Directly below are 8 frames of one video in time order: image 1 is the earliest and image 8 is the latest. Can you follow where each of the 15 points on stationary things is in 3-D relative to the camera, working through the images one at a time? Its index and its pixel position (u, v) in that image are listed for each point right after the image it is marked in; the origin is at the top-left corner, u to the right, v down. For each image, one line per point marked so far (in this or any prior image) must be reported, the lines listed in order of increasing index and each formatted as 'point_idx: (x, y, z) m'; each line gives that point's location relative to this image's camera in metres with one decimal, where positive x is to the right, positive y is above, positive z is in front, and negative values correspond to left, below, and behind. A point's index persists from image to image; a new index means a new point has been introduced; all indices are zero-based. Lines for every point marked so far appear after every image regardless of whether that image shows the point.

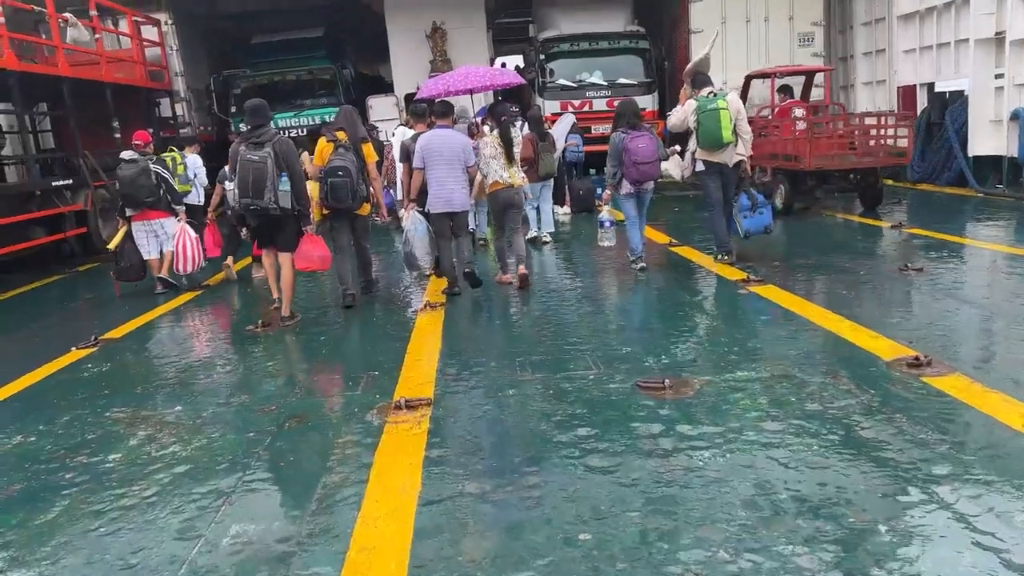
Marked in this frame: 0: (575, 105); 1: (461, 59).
0: (+1.0, +2.8, +12.6) m
1: (-0.8, +3.7, +13.2) m
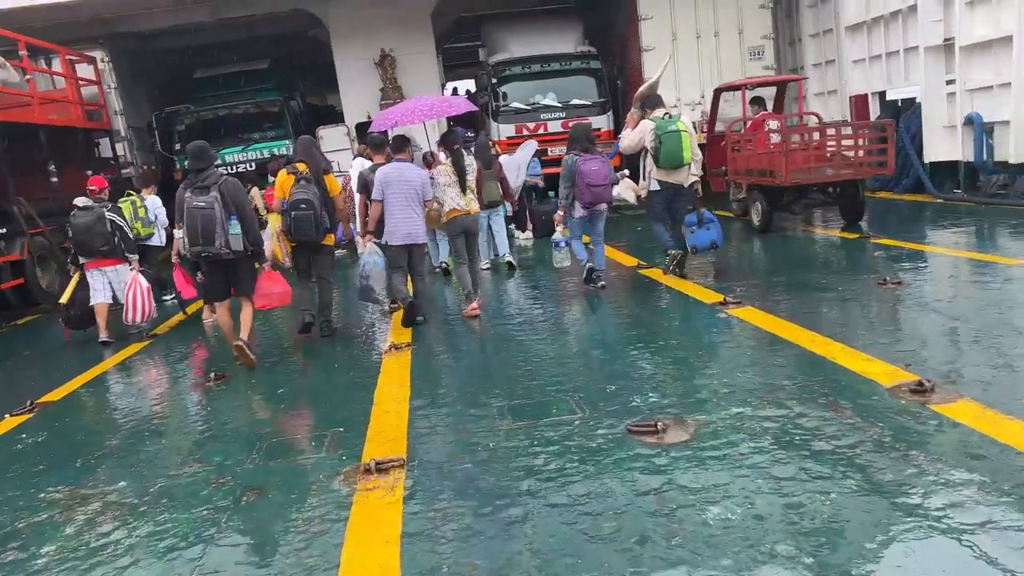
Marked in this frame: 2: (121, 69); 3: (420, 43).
0: (+0.3, +2.4, +12.4) m
1: (-1.6, +3.2, +13.0) m
2: (-5.8, +3.3, +12.3) m
3: (-1.4, +3.8, +12.9) m
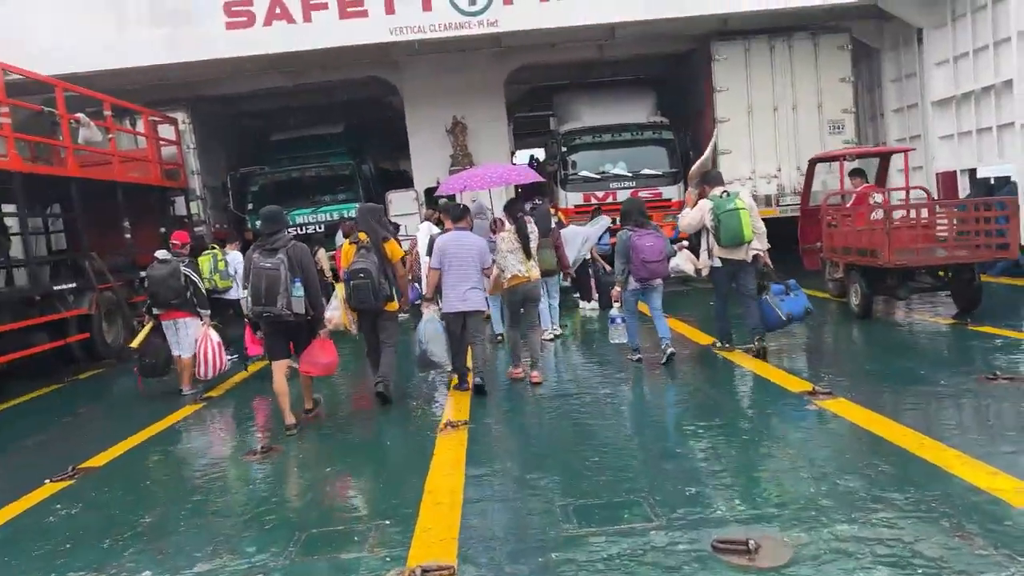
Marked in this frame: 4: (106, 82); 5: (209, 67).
0: (+1.3, +1.4, +12.2) m
1: (-0.5, +2.1, +13.0) m
2: (-4.8, +2.4, +12.6) m
3: (-0.3, +2.8, +12.9) m
4: (-5.8, +3.0, +11.8) m
5: (-4.3, +3.2, +11.7) m
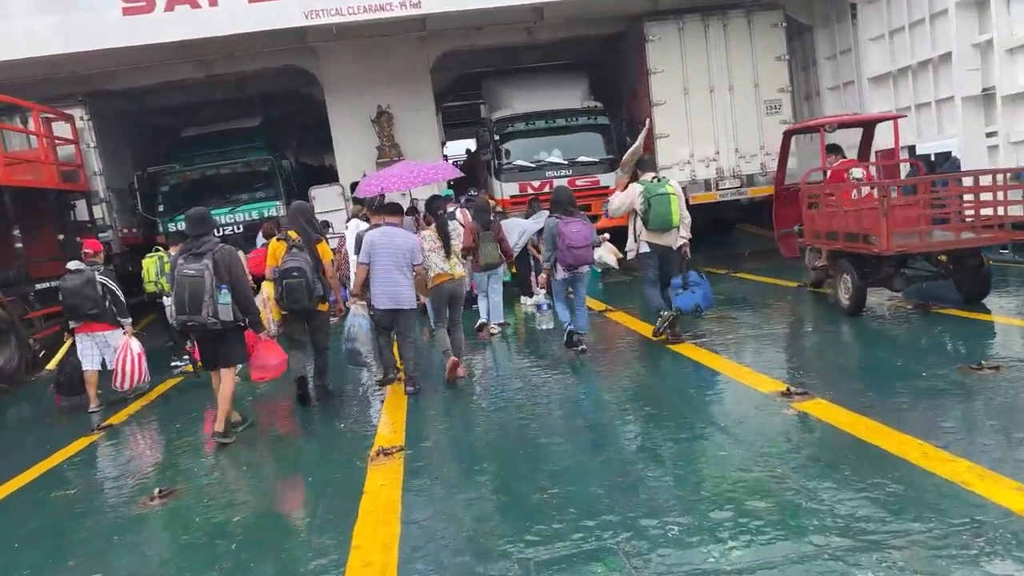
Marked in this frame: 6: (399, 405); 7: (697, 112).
0: (+0.3, +1.4, +11.7) m
1: (-1.5, +2.2, +12.3) m
2: (-5.8, +2.3, +11.6) m
3: (-1.4, +2.8, +12.3) m
4: (-6.8, +2.8, +10.8) m
5: (-5.3, +3.0, +10.7) m
6: (-0.7, -0.7, +5.3) m
7: (+2.6, +2.4, +11.5) m
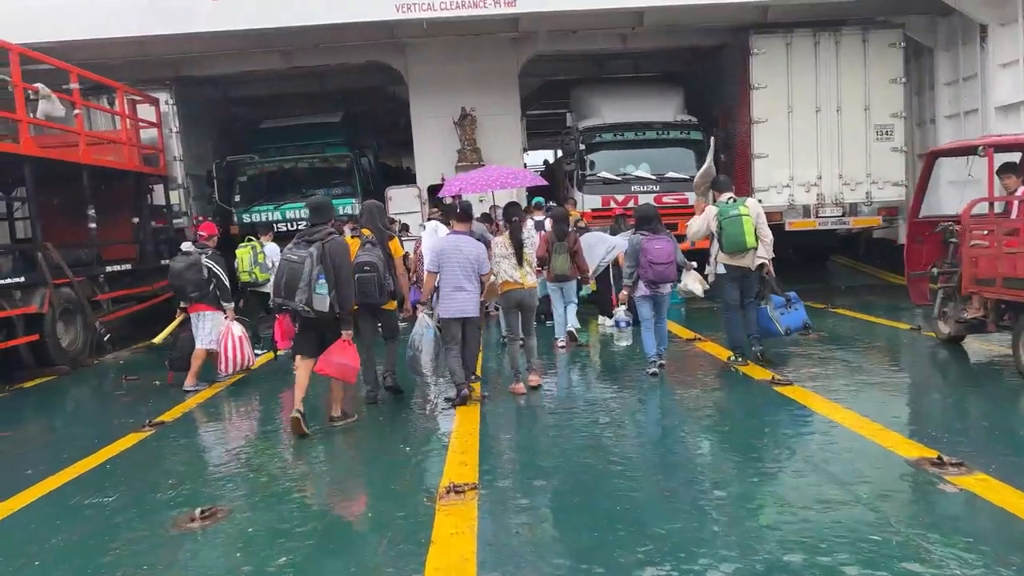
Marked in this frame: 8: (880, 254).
0: (+1.5, +1.2, +11.1) m
1: (-0.3, +2.0, +11.9) m
2: (-4.6, +2.5, +11.5) m
3: (-0.1, +2.7, +11.9) m
4: (-5.6, +3.0, +10.8) m
5: (-4.1, +3.2, +10.6) m
6: (-0.2, -0.8, +4.8) m
7: (+3.7, +2.0, +10.7) m
8: (+5.8, +0.5, +12.9) m
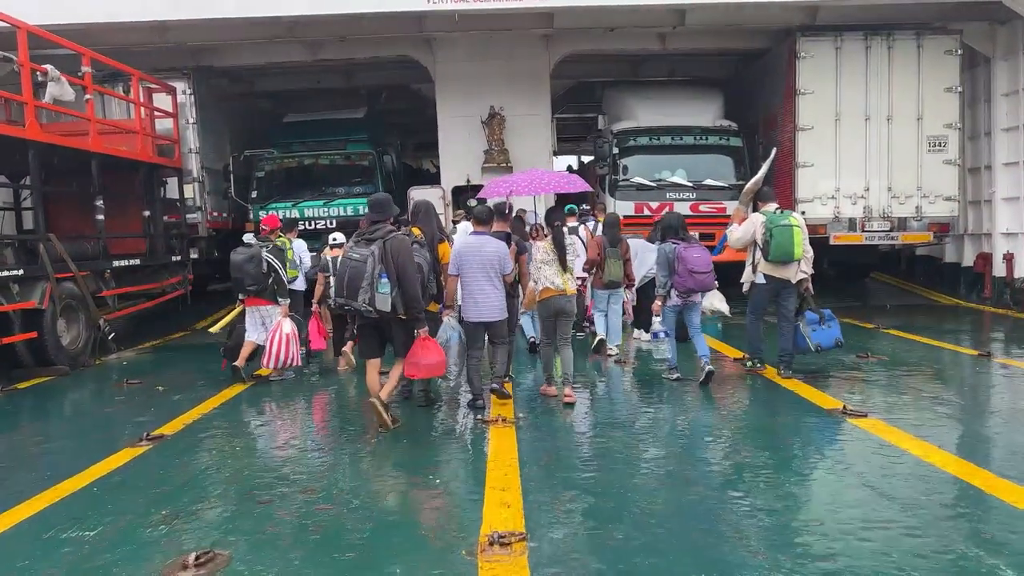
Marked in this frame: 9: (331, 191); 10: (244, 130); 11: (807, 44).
0: (+1.8, +1.0, +10.6) m
1: (+0.1, +1.9, +11.4) m
2: (-4.2, +2.5, +11.1) m
3: (+0.3, +2.5, +11.3) m
4: (-5.2, +3.1, +10.3) m
5: (-3.7, +3.2, +10.2) m
6: (0.0, -0.9, +4.2) m
7: (+4.1, +1.8, +10.2) m
8: (+6.1, +0.2, +12.3) m
9: (-2.5, +1.3, +11.2) m
10: (-4.1, +2.4, +12.7) m
11: (+3.6, +3.0, +10.0) m
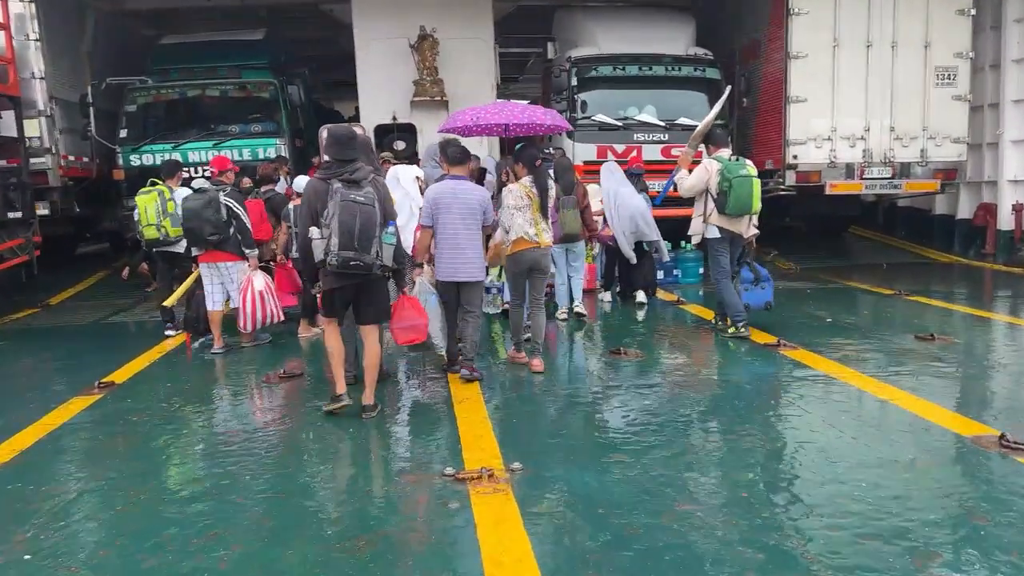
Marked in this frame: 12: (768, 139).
0: (+1.2, +1.5, +8.8) m
1: (-0.6, +2.4, +9.4) m
2: (-4.8, +2.9, +8.6) m
3: (-0.4, +3.0, +9.4) m
4: (-5.8, +3.4, +7.8) m
5: (-4.3, +3.5, +7.8) m
6: (0.0, -0.8, +2.5) m
7: (+3.5, +2.2, +8.6) m
8: (+5.3, +0.8, +11.1) m
9: (-3.2, +1.7, +9.0) m
10: (-5.0, +2.9, +10.3) m
11: (+3.0, +3.4, +8.4) m
12: (+2.8, +1.6, +9.0) m
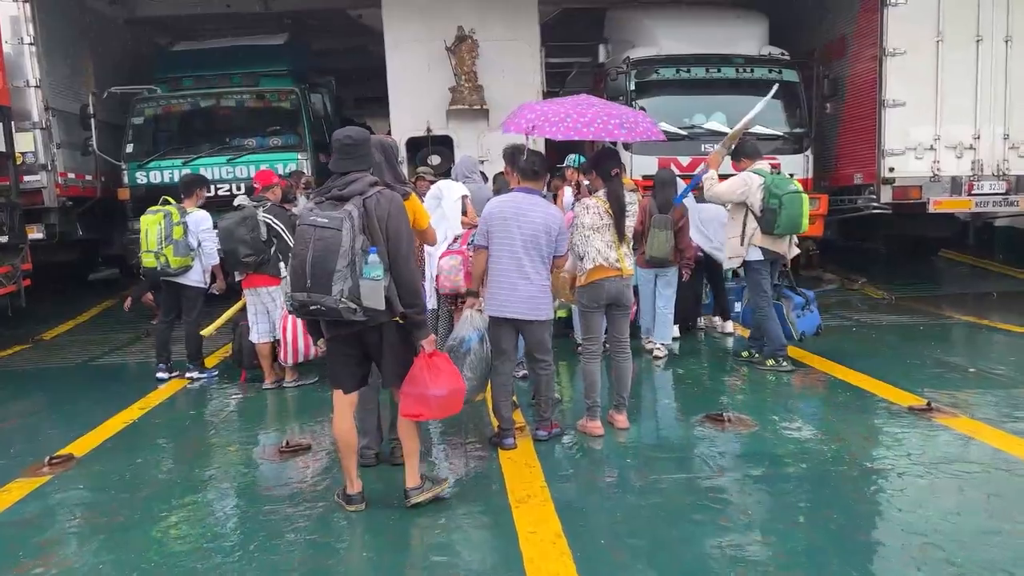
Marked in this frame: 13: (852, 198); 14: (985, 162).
0: (+1.6, +1.2, +7.7) m
1: (-0.1, +2.0, +8.4) m
2: (-4.4, +2.5, +7.8) m
3: (+0.1, +2.7, +8.3) m
4: (-5.4, +3.1, +7.0) m
5: (-3.8, +3.2, +6.9) m
6: (+0.2, -1.0, +1.3) m
7: (+3.9, +1.9, +7.4) m
8: (+5.8, +0.5, +9.8) m
9: (-2.7, +1.4, +8.0) m
10: (-4.5, +2.6, +9.4) m
11: (+3.4, +3.1, +7.2) m
12: (+3.3, +1.3, +7.9) m
13: (+3.3, +0.9, +8.1) m
14: (+4.3, +1.1, +7.5) m
